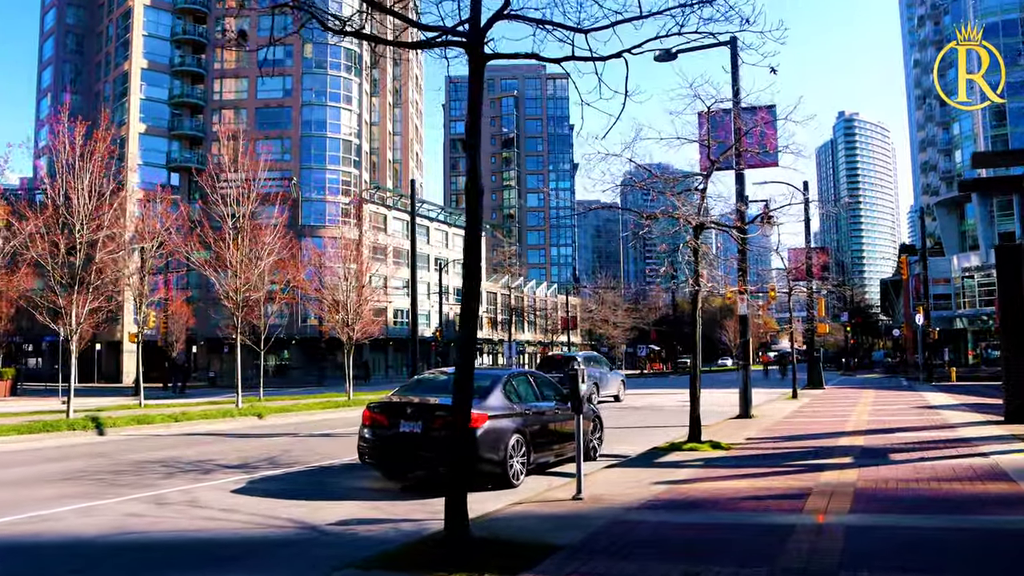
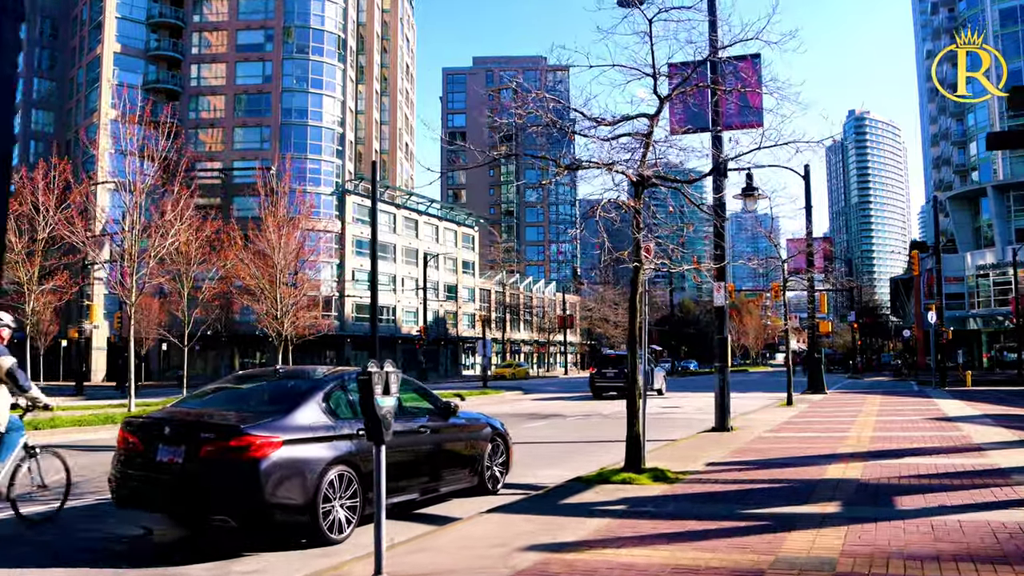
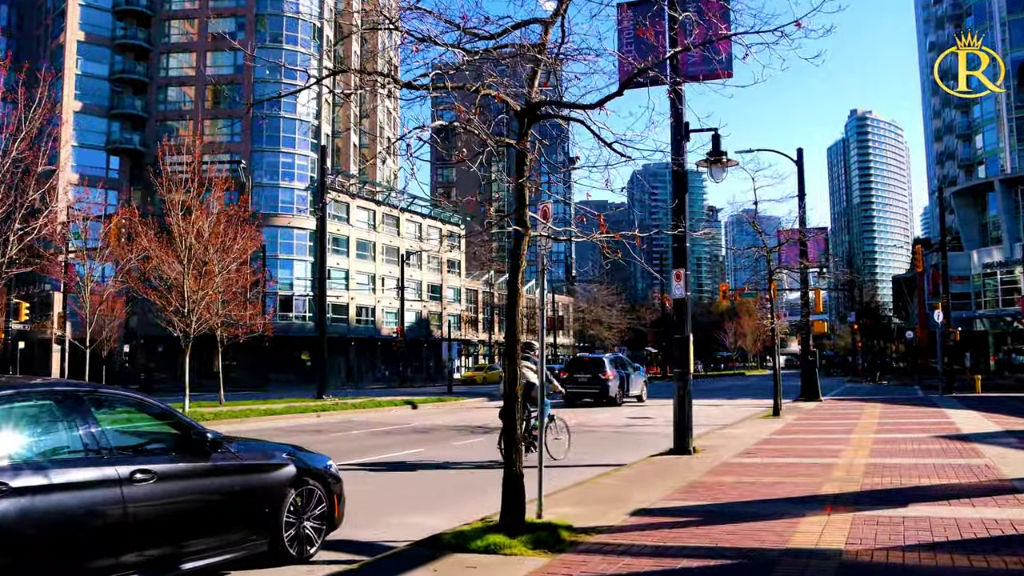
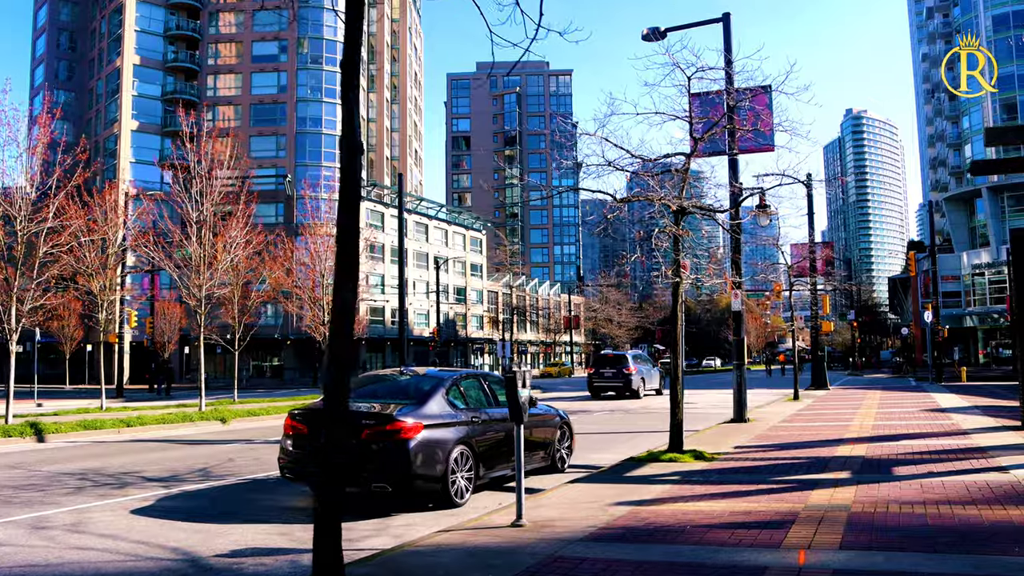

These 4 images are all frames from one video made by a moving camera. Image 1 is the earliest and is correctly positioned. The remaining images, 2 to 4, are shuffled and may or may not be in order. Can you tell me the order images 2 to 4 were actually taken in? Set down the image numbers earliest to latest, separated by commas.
4, 2, 3
